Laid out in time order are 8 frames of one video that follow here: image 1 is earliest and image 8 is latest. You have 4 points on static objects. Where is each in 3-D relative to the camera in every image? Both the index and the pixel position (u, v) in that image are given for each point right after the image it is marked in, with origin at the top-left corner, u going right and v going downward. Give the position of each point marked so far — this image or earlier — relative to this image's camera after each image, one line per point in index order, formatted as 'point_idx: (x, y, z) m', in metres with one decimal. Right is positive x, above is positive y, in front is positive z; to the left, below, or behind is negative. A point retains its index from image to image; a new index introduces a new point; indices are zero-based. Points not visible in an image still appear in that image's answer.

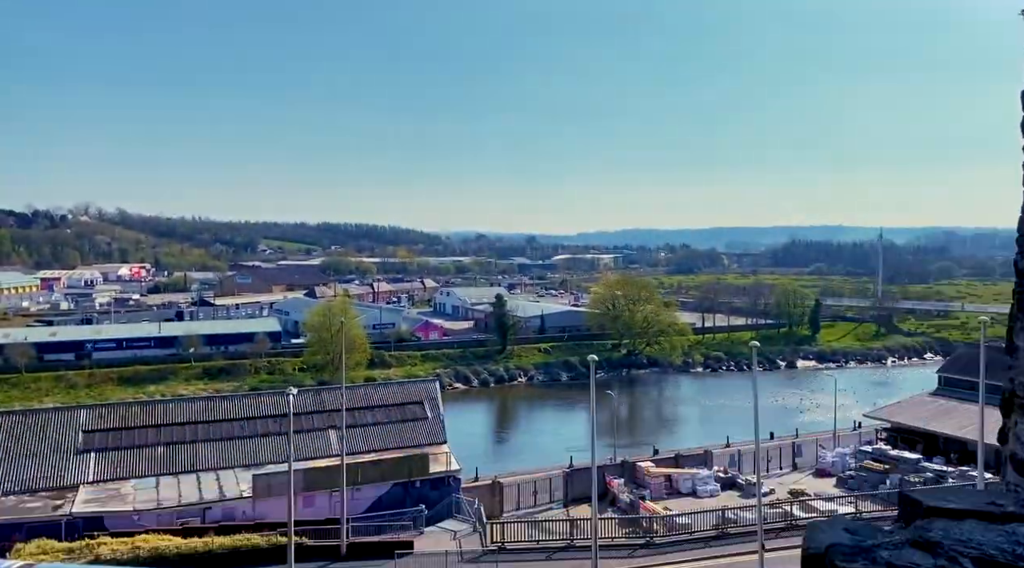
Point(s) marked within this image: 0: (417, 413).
0: (-2.2, -2.8, +19.4) m
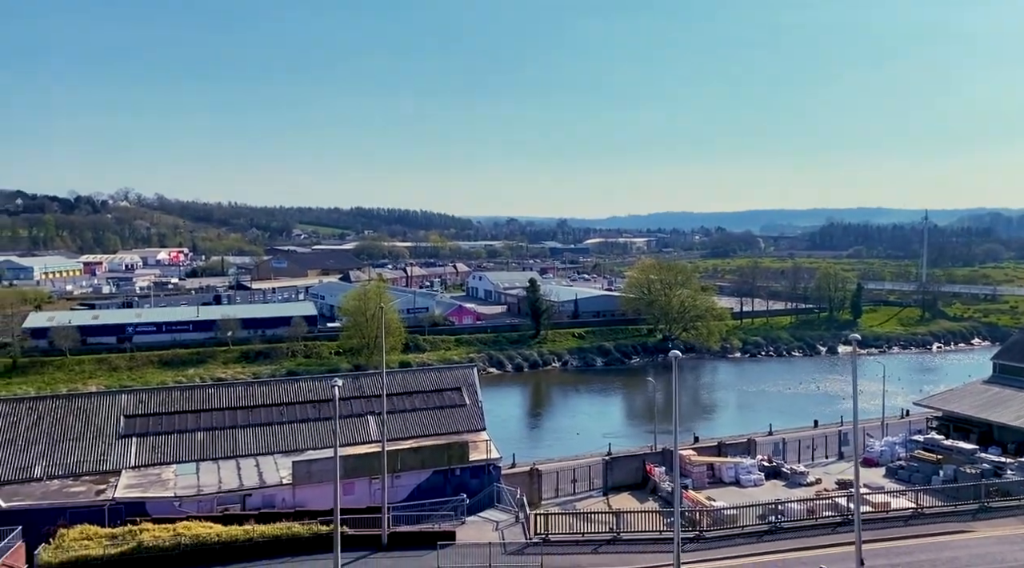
0: (-1.4, -2.5, +19.3) m
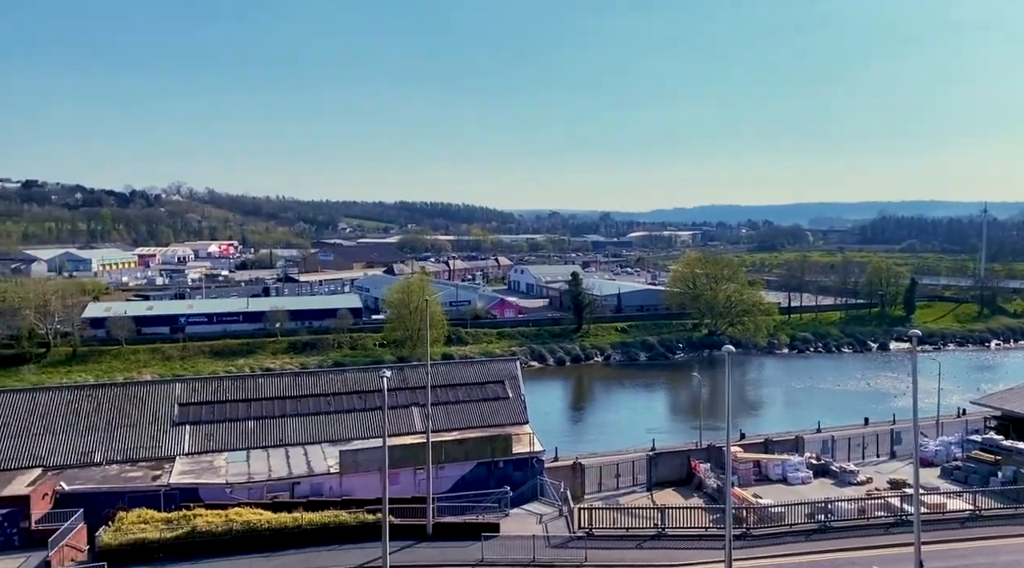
0: (-0.4, -2.3, +19.3) m
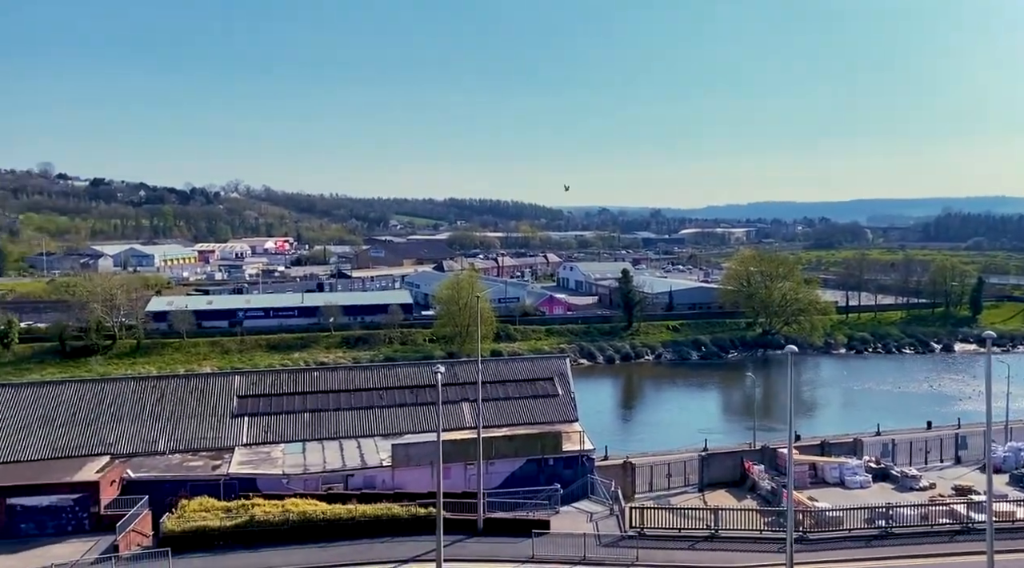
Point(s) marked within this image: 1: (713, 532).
0: (+0.7, -2.2, +19.2) m
1: (+3.3, -4.1, +15.0) m
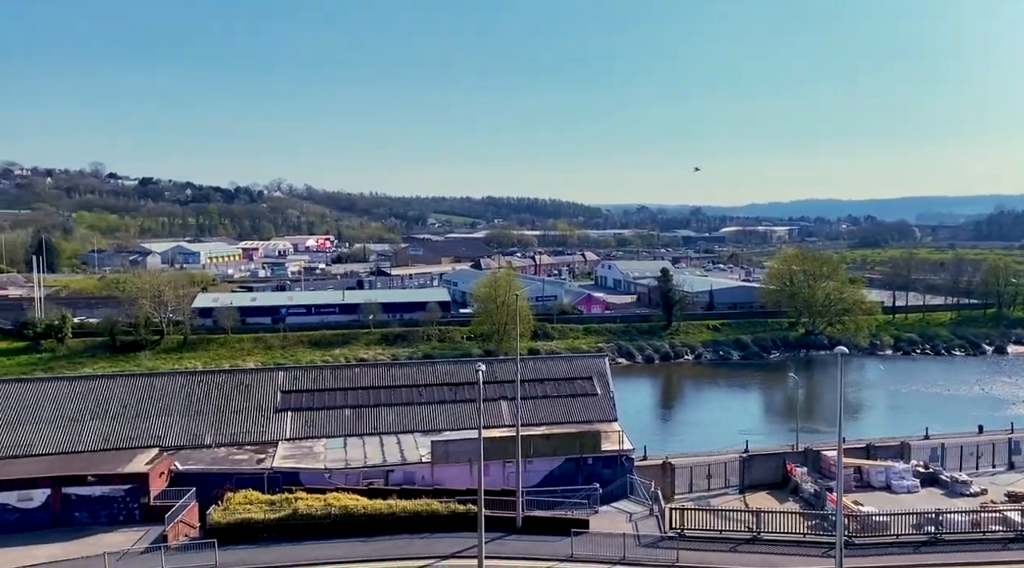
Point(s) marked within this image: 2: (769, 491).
0: (+1.5, -2.2, +19.0) m
1: (+3.9, -4.0, +14.7) m
2: (+5.6, -4.5, +19.7) m
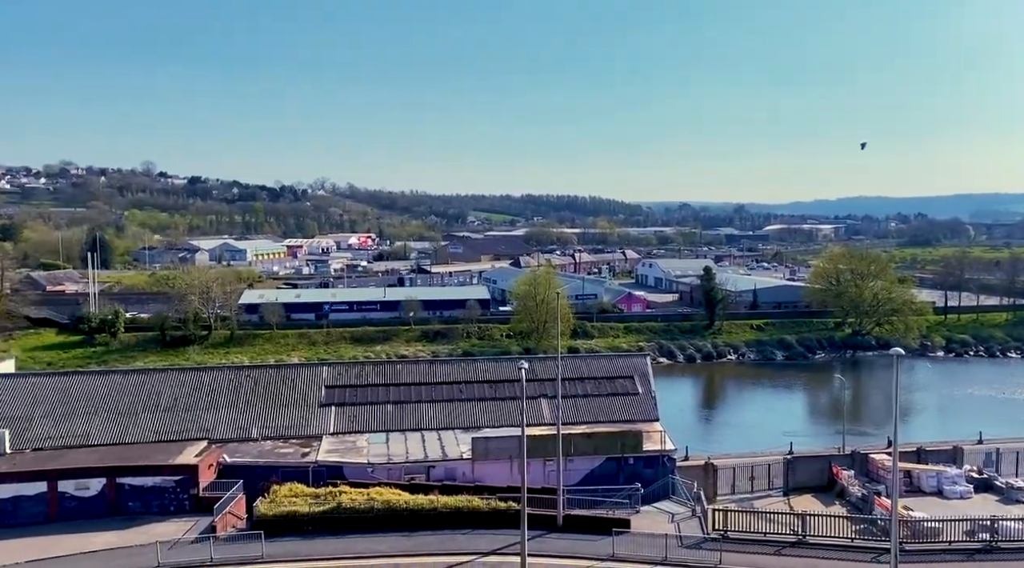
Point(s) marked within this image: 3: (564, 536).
0: (+2.4, -2.1, +18.8) m
1: (+4.6, -4.0, +14.4) m
2: (+6.5, -4.4, +19.3) m
3: (+0.8, -3.9, +14.1) m
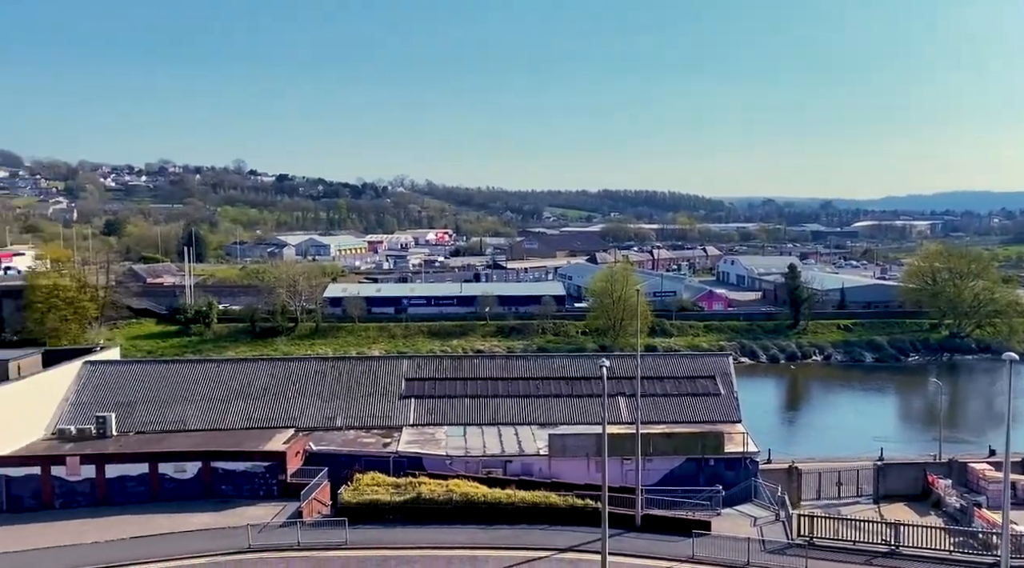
0: (+4.0, -2.0, +18.0) m
1: (+5.8, -3.9, +13.5) m
2: (+8.0, -4.4, +18.3) m
3: (+2.0, -3.8, +13.5) m
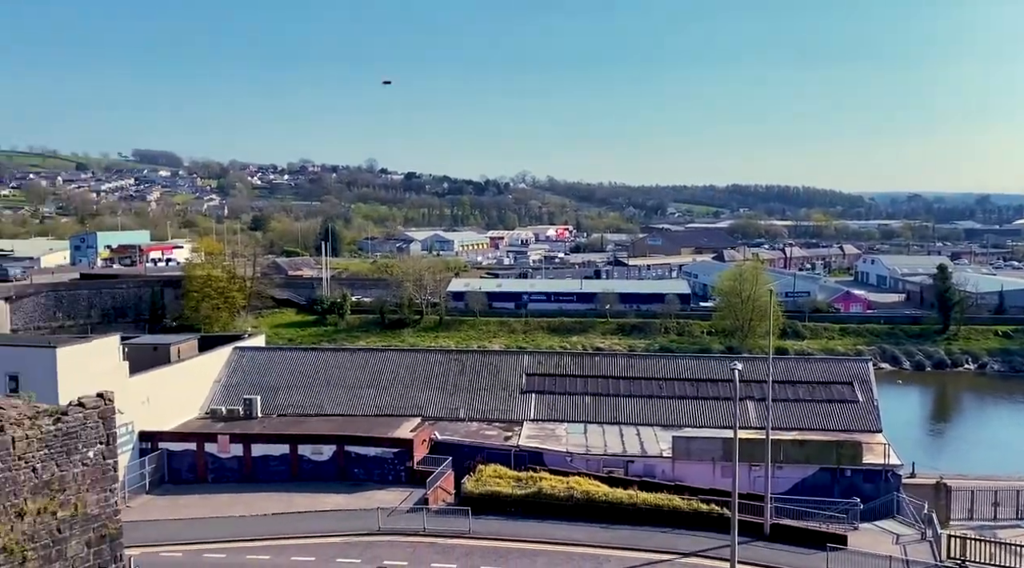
0: (+6.3, -2.1, +16.4) m
1: (+7.5, -4.1, +11.6) m
2: (+10.4, -4.6, +16.0) m
3: (+3.8, -3.9, +12.1) m
